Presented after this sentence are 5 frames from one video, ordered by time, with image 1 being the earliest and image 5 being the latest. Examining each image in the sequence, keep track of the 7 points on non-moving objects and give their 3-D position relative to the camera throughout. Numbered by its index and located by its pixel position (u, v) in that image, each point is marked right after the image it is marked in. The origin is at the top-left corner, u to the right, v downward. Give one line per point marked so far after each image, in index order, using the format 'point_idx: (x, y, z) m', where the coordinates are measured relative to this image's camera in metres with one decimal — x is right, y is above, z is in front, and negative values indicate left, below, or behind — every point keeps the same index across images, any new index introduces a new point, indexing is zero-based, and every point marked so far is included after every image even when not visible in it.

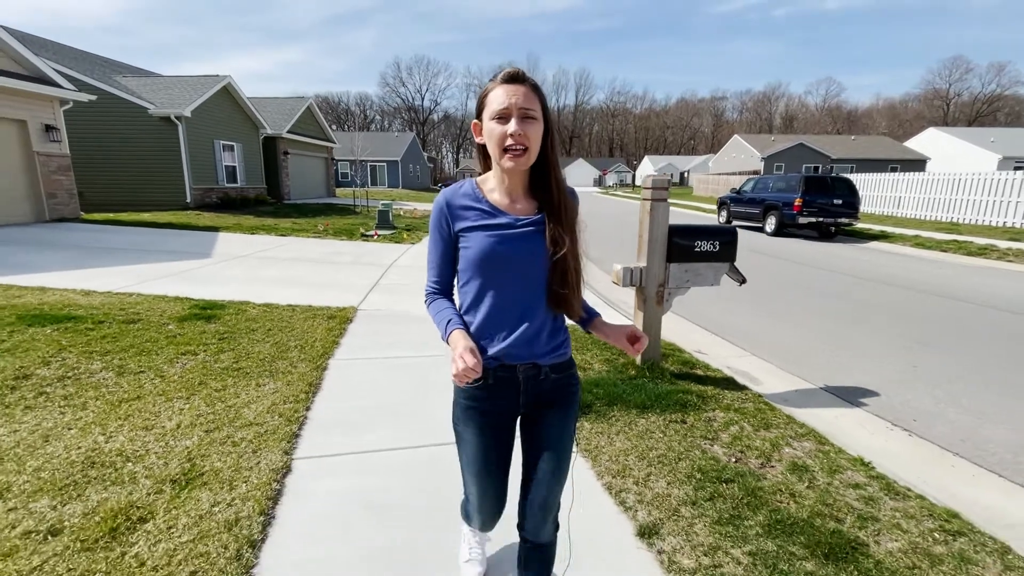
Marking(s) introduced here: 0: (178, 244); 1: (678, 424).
0: (-6.7, +0.9, +9.5) m
1: (+1.0, -0.9, +3.0) m
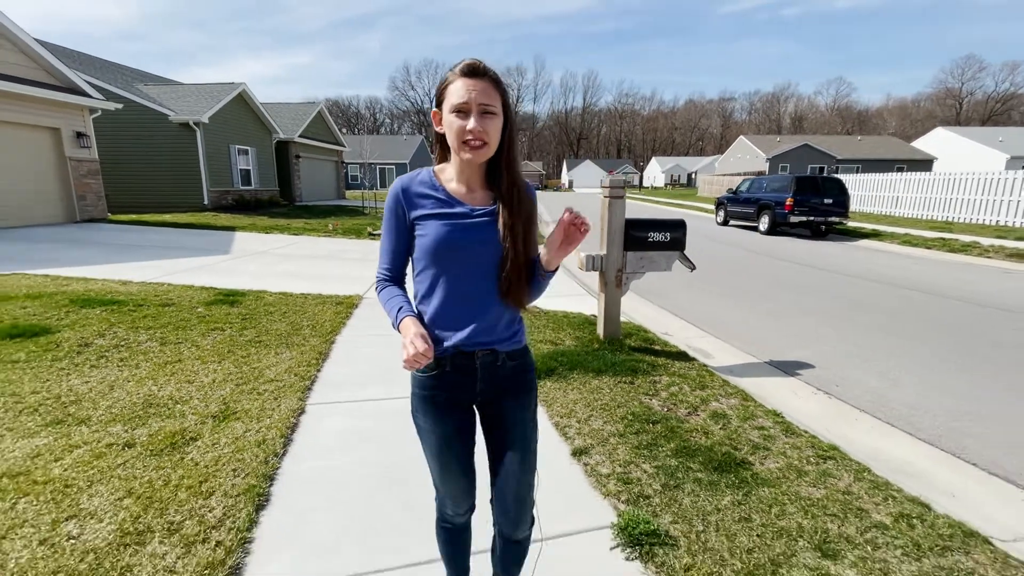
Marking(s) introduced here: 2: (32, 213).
0: (-6.7, +1.0, +10.3) m
1: (+0.9, -0.7, +3.6) m
2: (-11.1, +1.8, +11.1) m
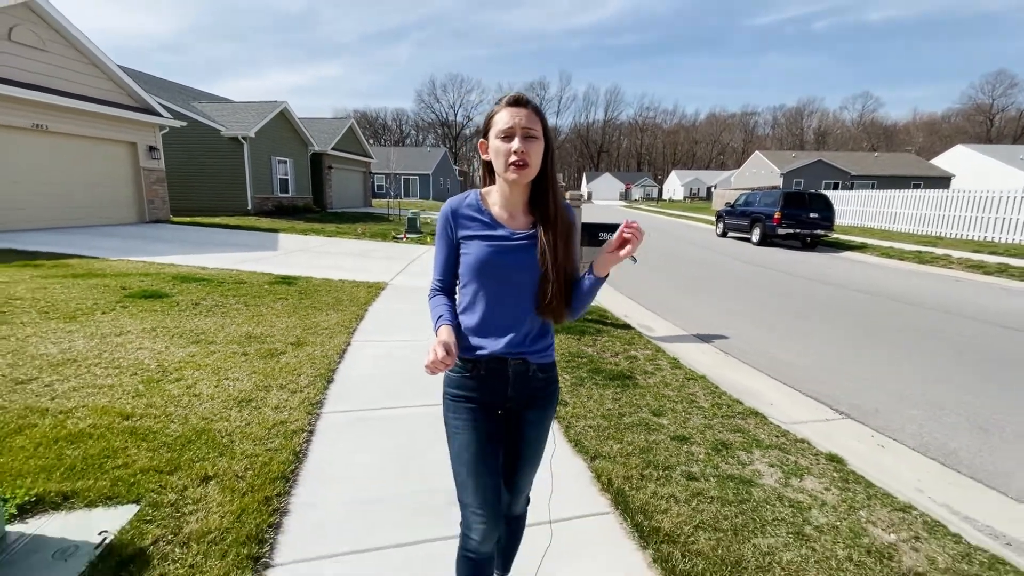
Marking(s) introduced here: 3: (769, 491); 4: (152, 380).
0: (-6.6, +1.2, +12.0) m
1: (+0.6, -0.5, +5.1) m
2: (-11.0, +2.1, +13.1) m
3: (+1.4, -1.1, +2.6) m
4: (-2.6, -0.7, +3.5) m
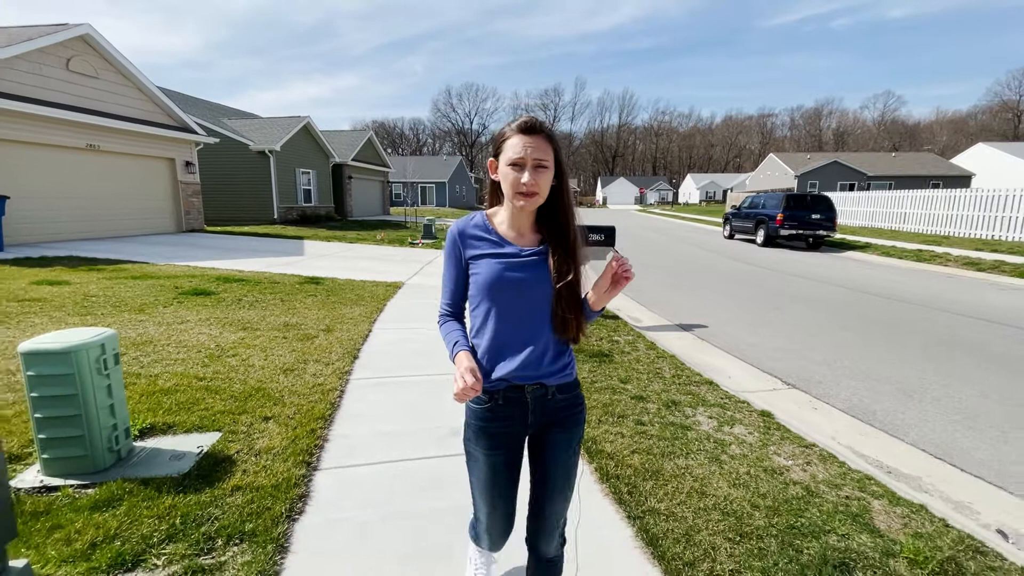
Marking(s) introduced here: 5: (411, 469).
0: (-6.4, +1.1, +13.0) m
1: (+0.6, -0.5, +5.8) m
2: (-10.7, +1.9, +14.3) m
3: (+1.3, -1.0, +3.3) m
4: (-2.7, -0.6, +4.3) m
5: (-0.6, -1.0, +2.8) m
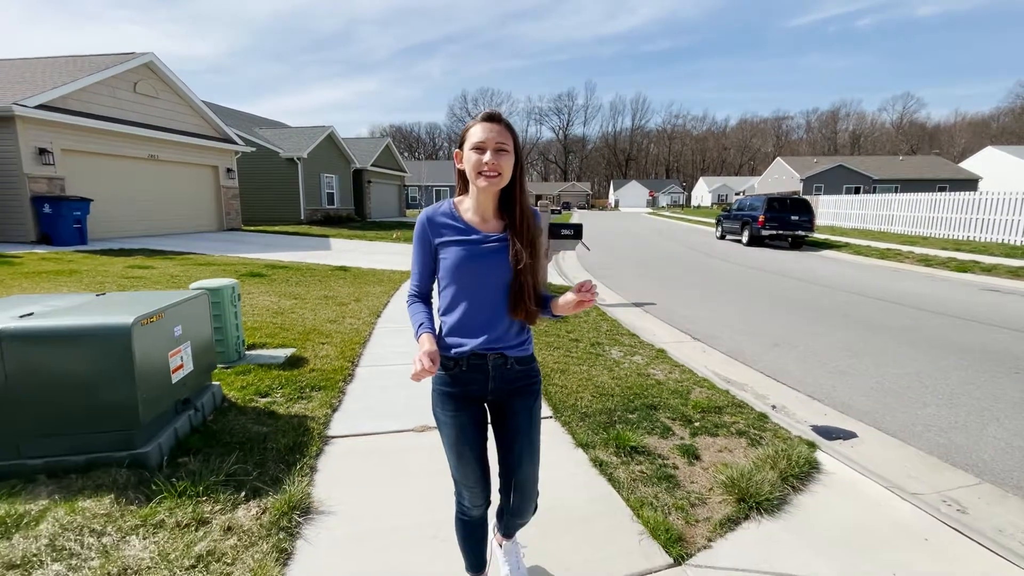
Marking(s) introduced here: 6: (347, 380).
0: (-6.4, +1.4, +14.9) m
1: (+0.4, -0.2, +7.4) m
2: (-10.6, +2.2, +16.3) m
3: (+1.0, -0.7, +4.9) m
4: (-3.0, -0.3, +6.1) m
5: (-0.9, -0.8, +4.4) m
6: (-1.4, -0.8, +4.0) m
